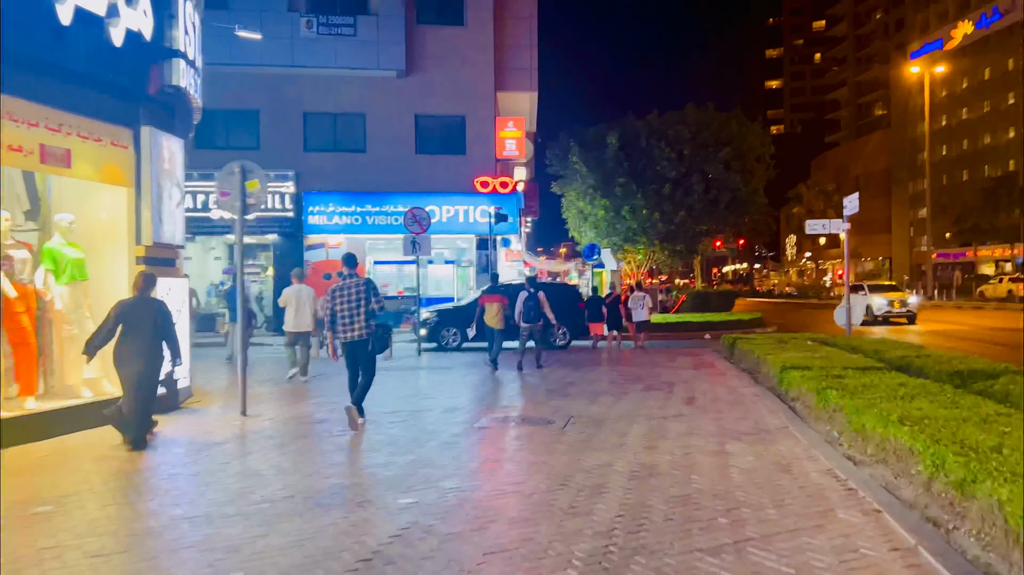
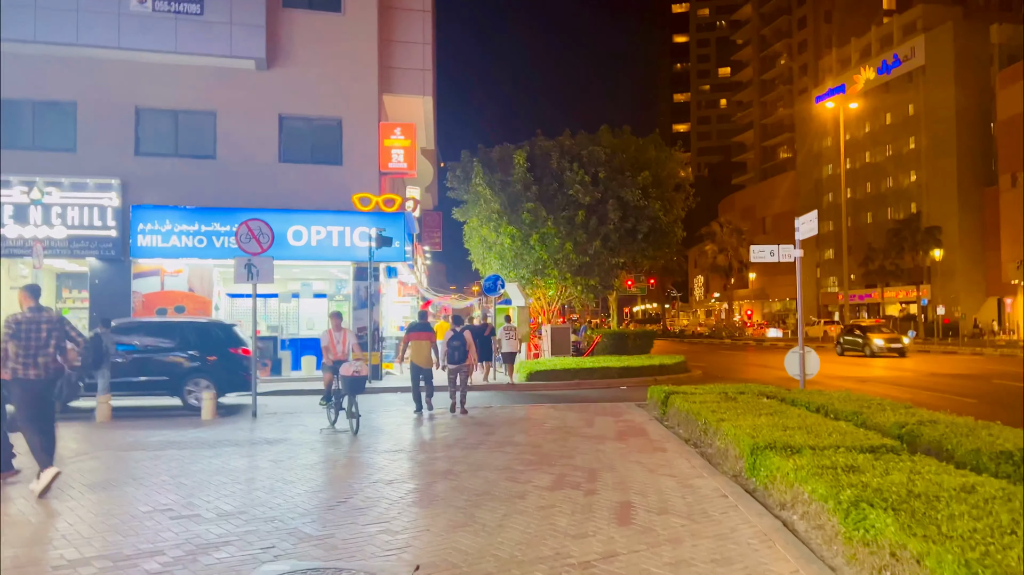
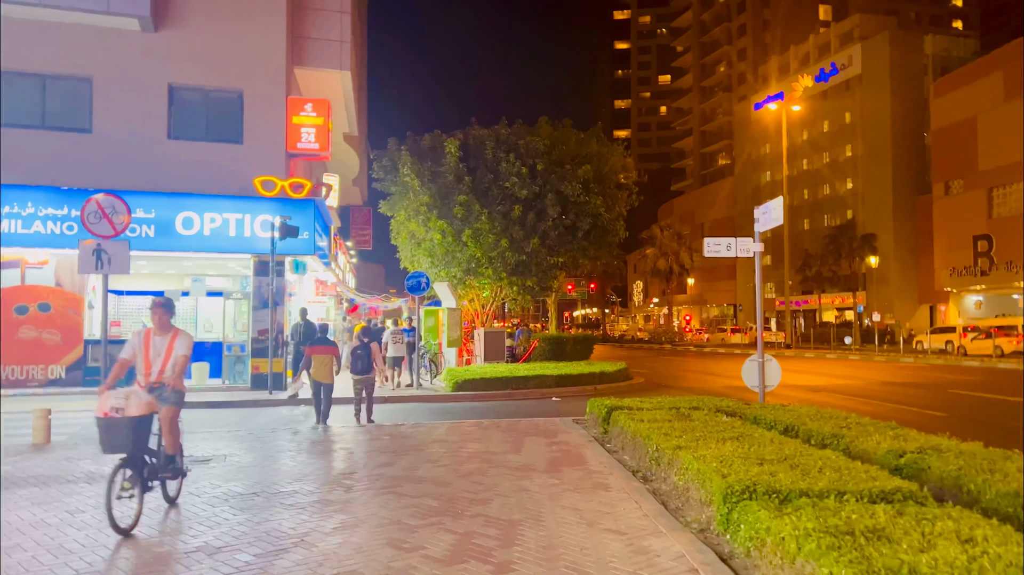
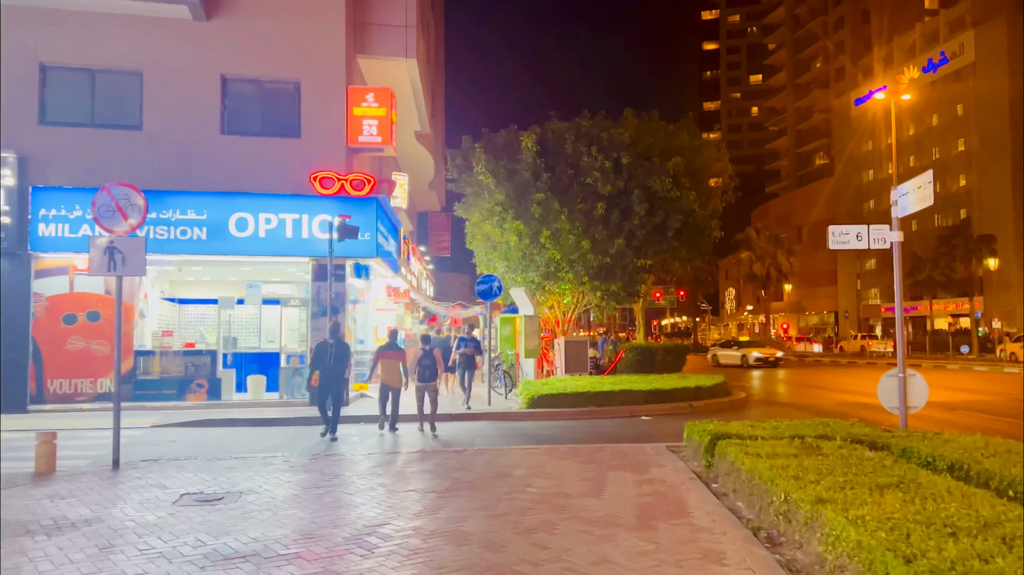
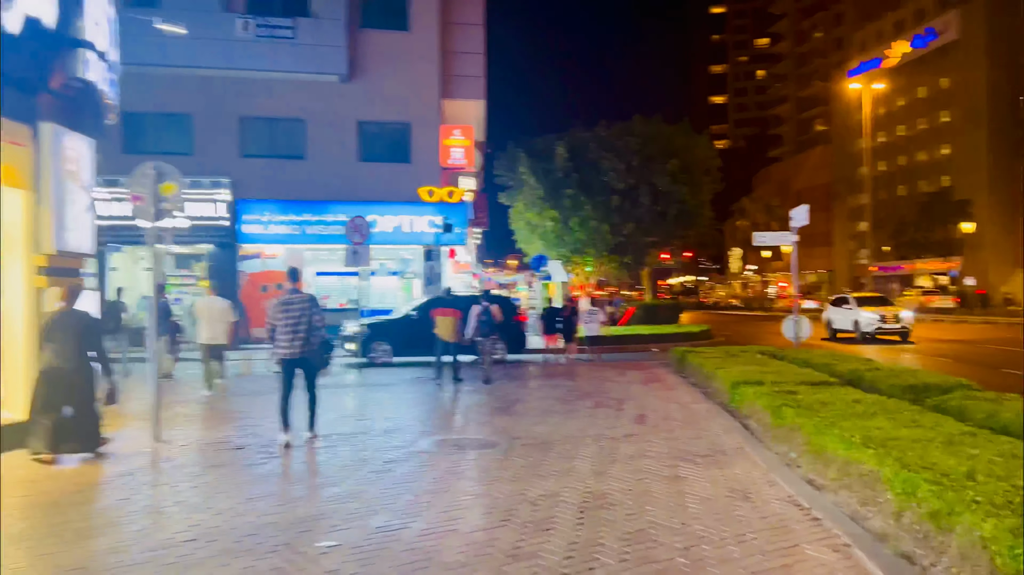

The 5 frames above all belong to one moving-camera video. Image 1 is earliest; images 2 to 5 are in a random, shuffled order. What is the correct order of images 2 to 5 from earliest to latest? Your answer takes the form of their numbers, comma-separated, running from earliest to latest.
5, 2, 3, 4
